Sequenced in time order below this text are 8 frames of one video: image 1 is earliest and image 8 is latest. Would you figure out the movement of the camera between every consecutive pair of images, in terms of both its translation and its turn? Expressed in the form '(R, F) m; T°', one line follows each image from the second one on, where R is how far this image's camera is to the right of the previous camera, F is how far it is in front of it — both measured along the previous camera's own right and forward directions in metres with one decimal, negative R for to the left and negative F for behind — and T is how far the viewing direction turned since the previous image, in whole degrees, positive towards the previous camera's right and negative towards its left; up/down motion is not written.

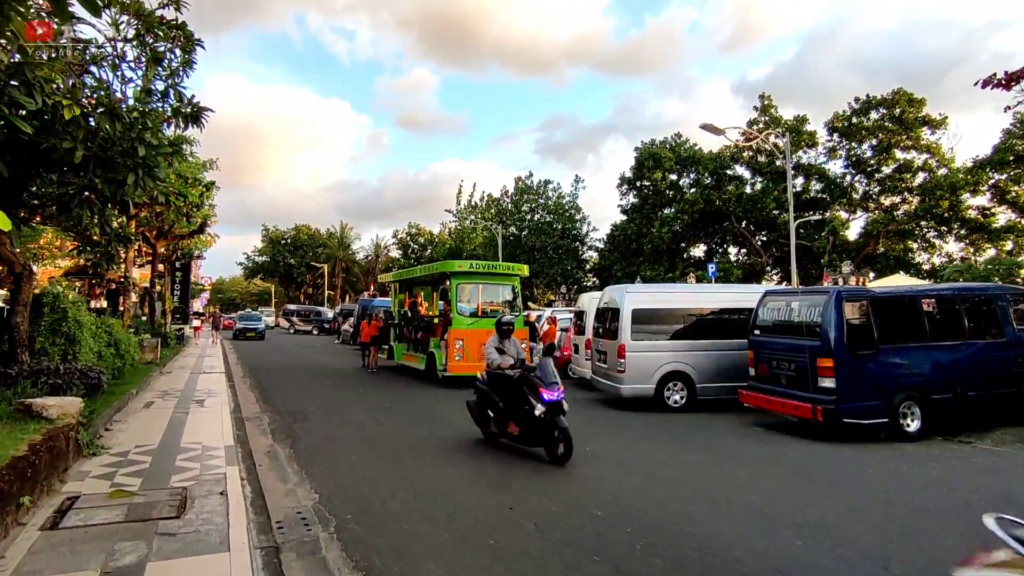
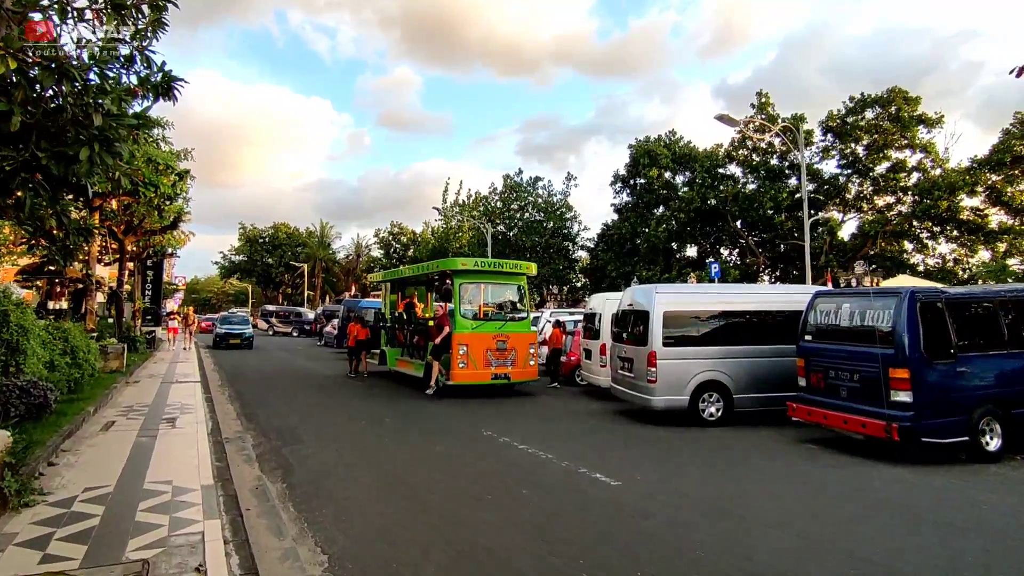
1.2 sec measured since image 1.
(-0.7, +1.3) m; +2°
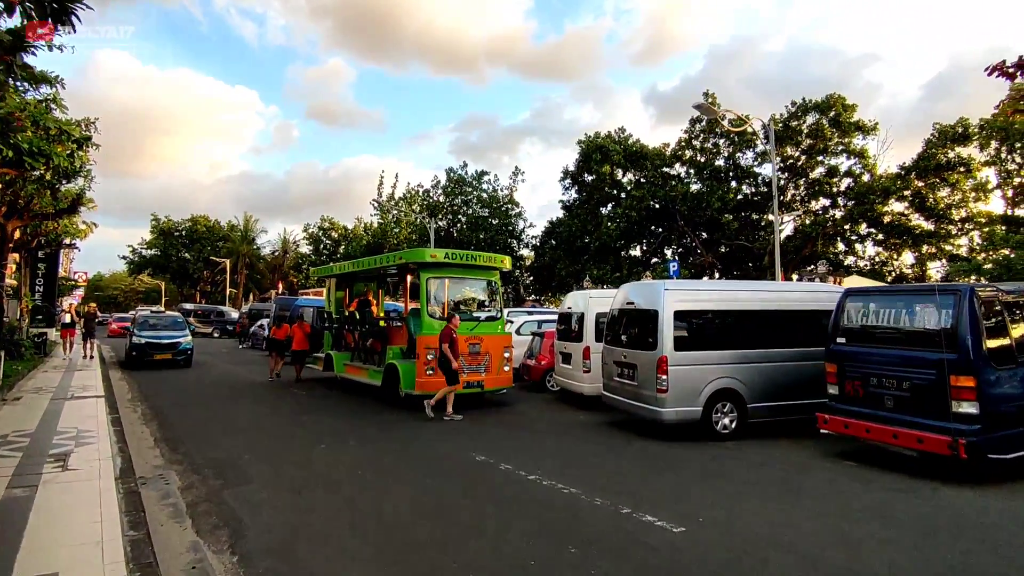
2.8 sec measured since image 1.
(-0.9, +1.6) m; +7°
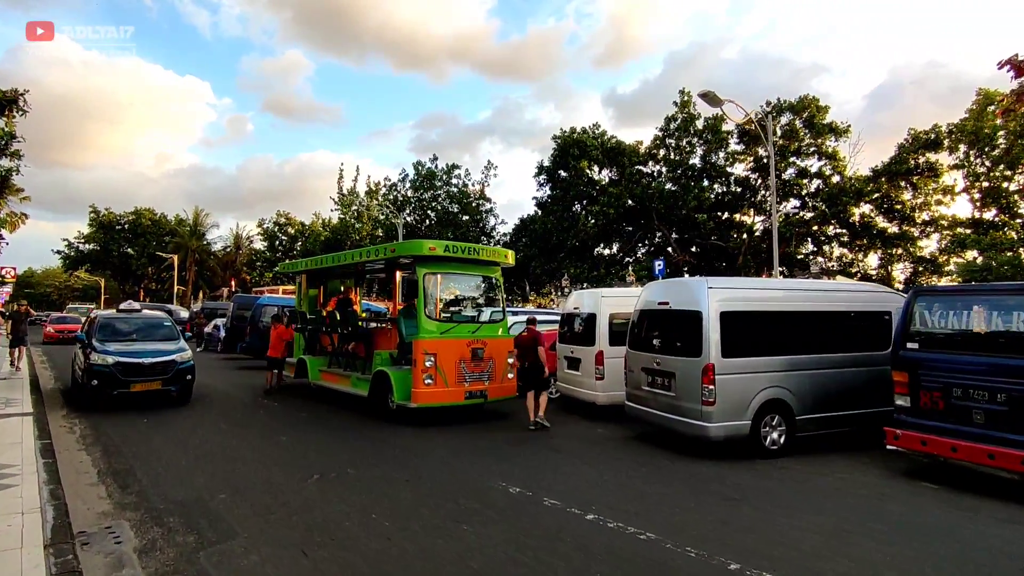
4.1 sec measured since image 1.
(-0.9, +1.3) m; +4°
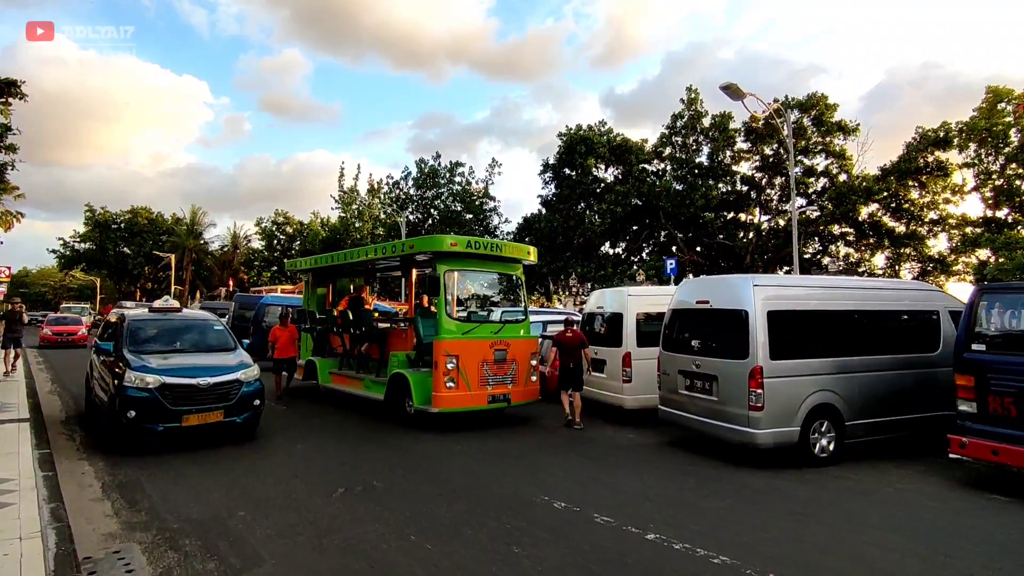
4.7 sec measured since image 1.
(-0.5, +0.5) m; 0°
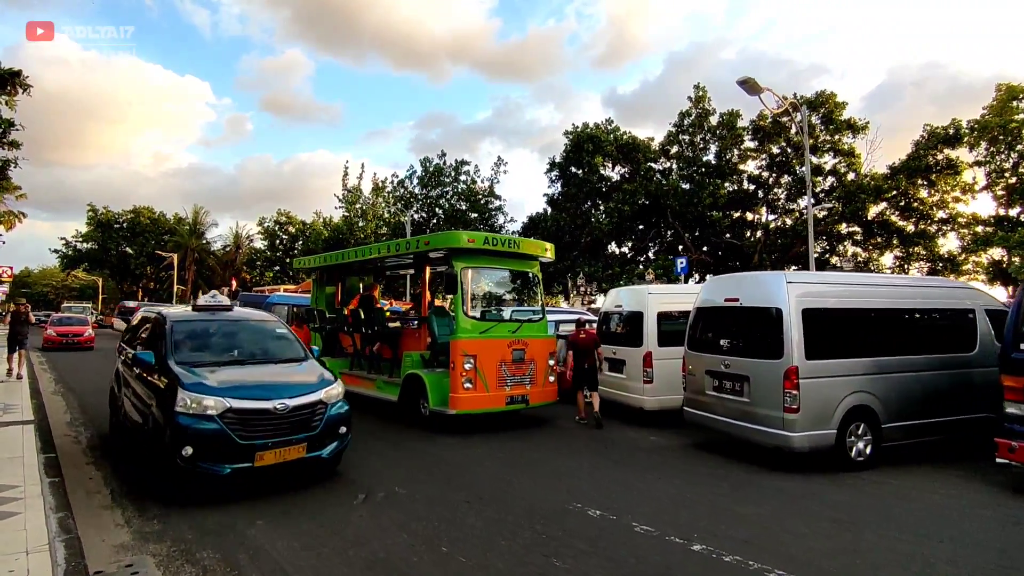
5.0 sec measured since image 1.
(-0.3, +0.3) m; 0°
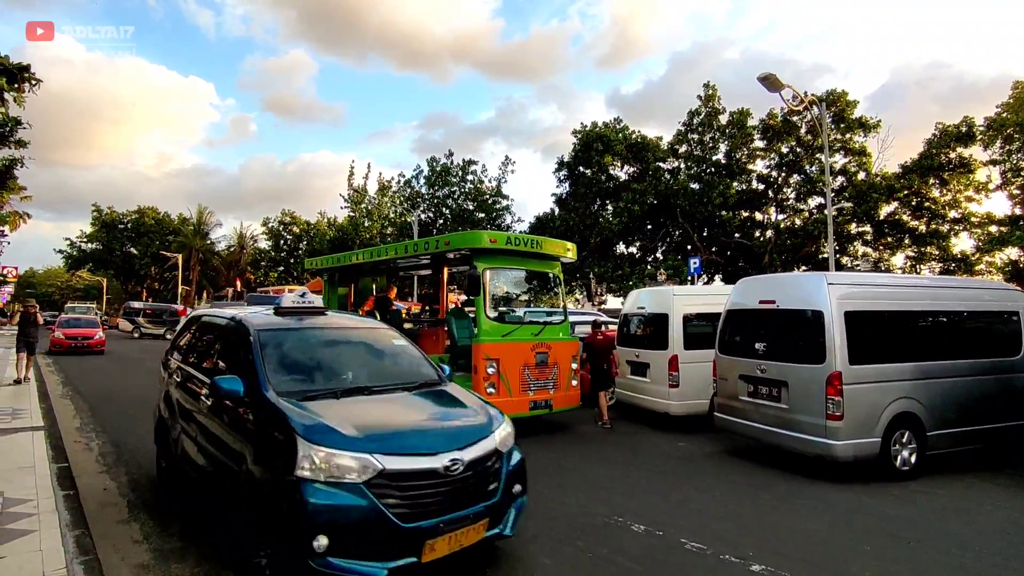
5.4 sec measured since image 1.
(-0.3, +0.3) m; 0°
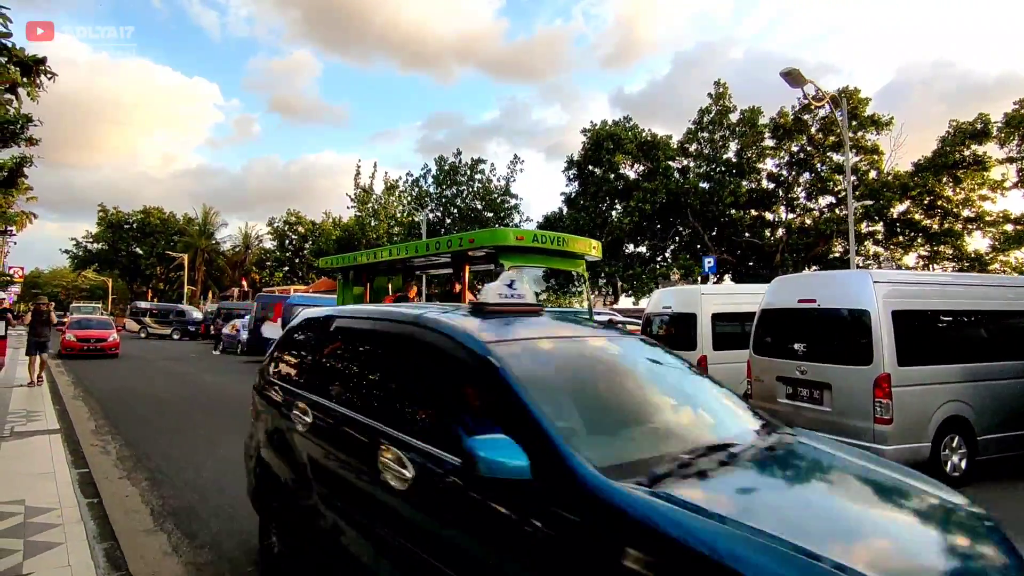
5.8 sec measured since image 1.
(-0.4, +0.3) m; 0°
